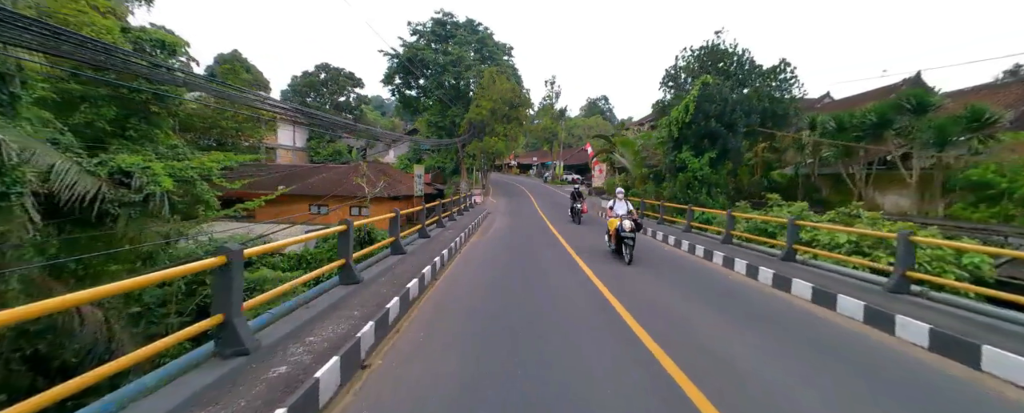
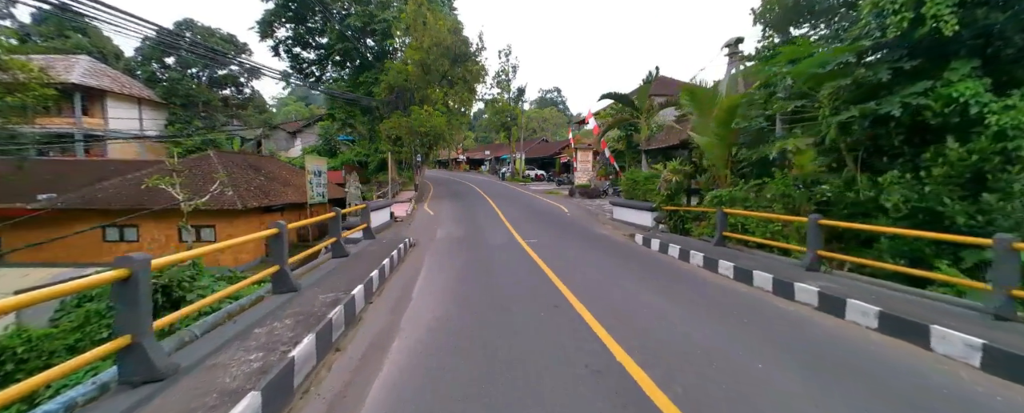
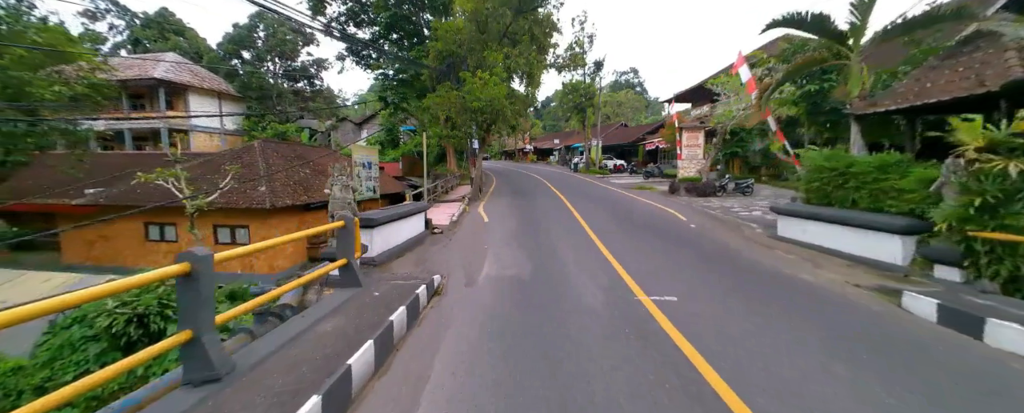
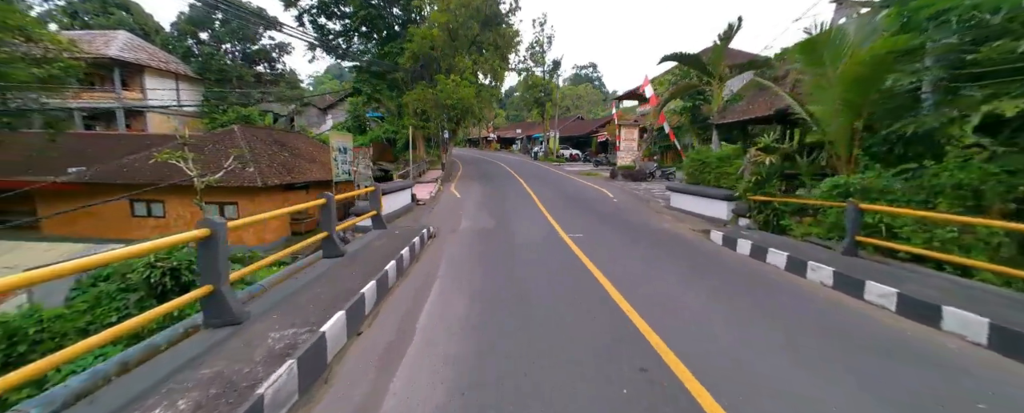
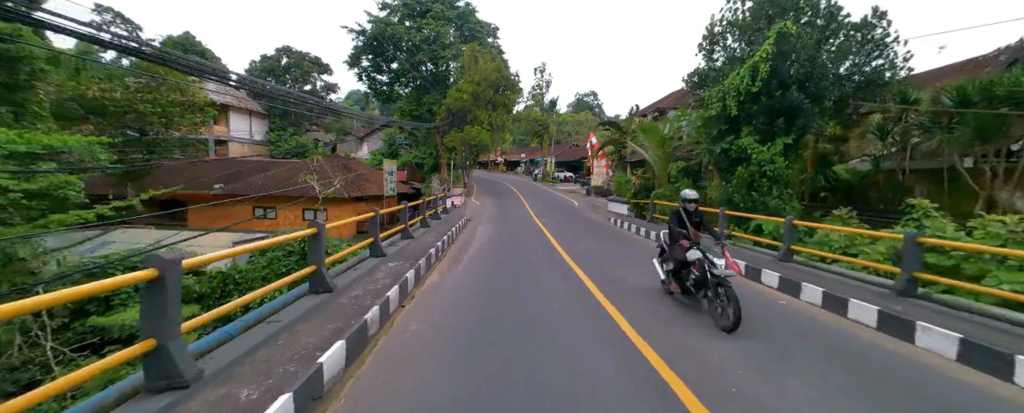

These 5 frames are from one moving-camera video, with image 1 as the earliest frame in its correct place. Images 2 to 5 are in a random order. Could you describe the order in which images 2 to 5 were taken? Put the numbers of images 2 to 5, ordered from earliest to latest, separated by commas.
5, 2, 4, 3
